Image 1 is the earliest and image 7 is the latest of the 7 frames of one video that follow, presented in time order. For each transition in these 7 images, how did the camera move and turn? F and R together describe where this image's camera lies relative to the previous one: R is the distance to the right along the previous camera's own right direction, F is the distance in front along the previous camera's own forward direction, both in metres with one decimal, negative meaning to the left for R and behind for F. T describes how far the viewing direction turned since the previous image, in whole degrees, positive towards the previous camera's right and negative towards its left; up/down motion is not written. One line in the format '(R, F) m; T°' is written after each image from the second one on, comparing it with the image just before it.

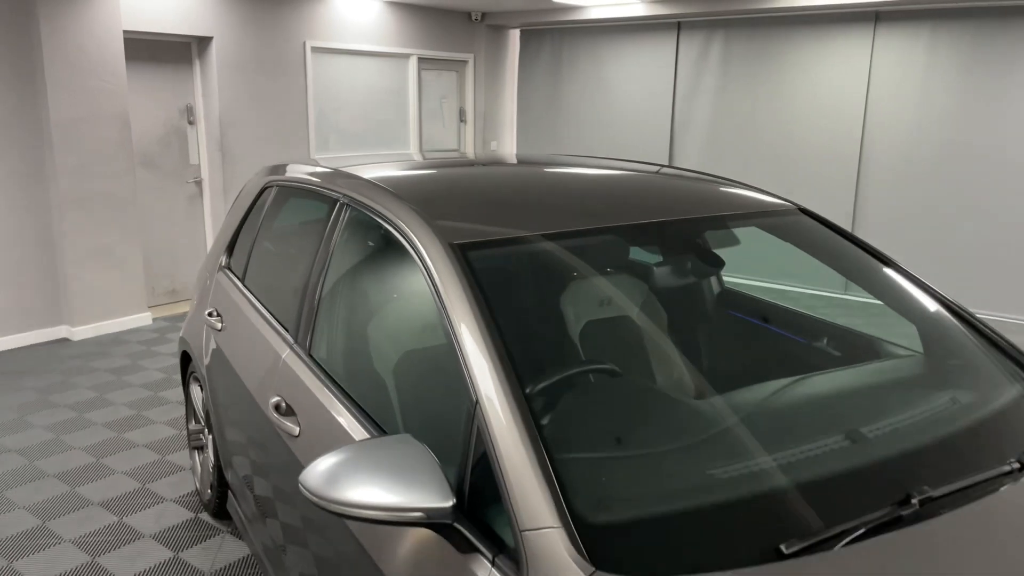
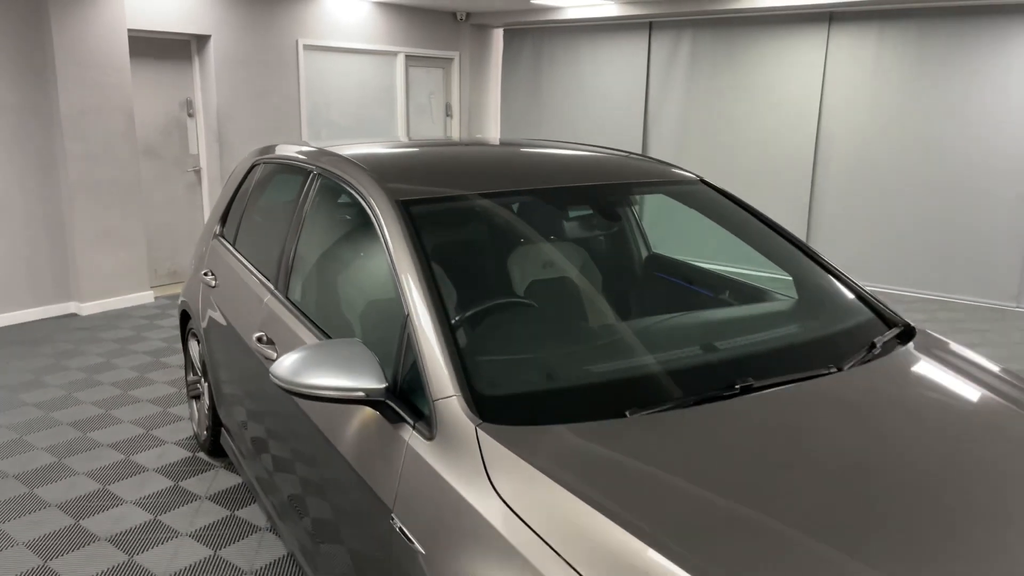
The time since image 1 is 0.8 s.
(+0.1, -0.3) m; 0°
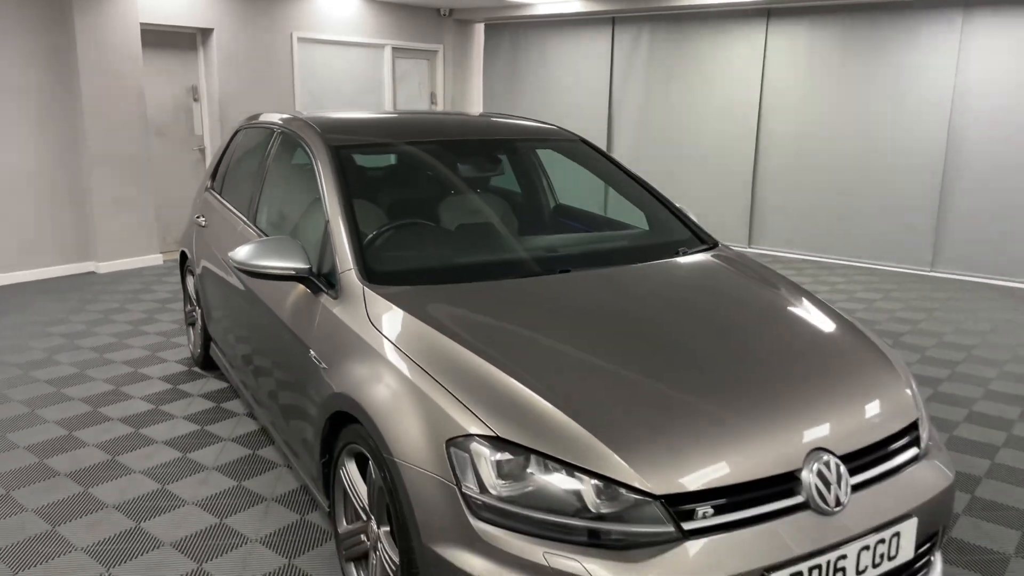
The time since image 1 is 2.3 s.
(+0.3, -0.6) m; -1°
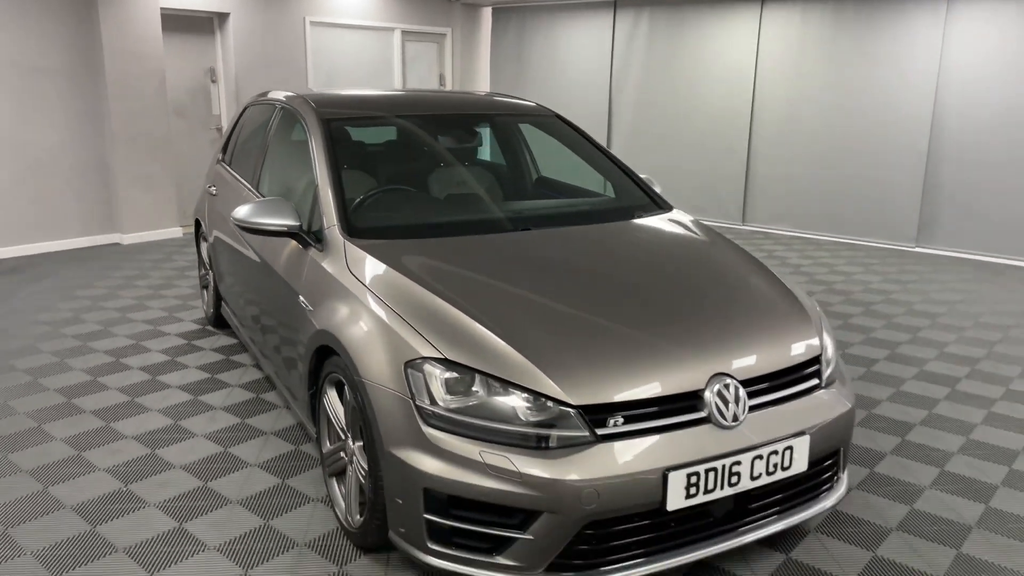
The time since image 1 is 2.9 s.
(+0.2, -0.3) m; -2°
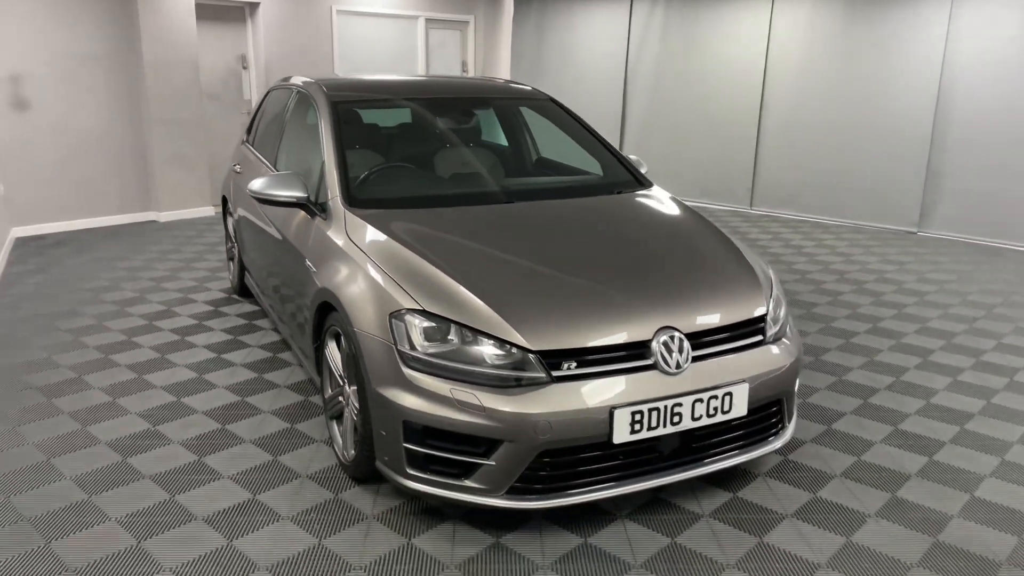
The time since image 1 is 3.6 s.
(+0.2, -0.2) m; -2°
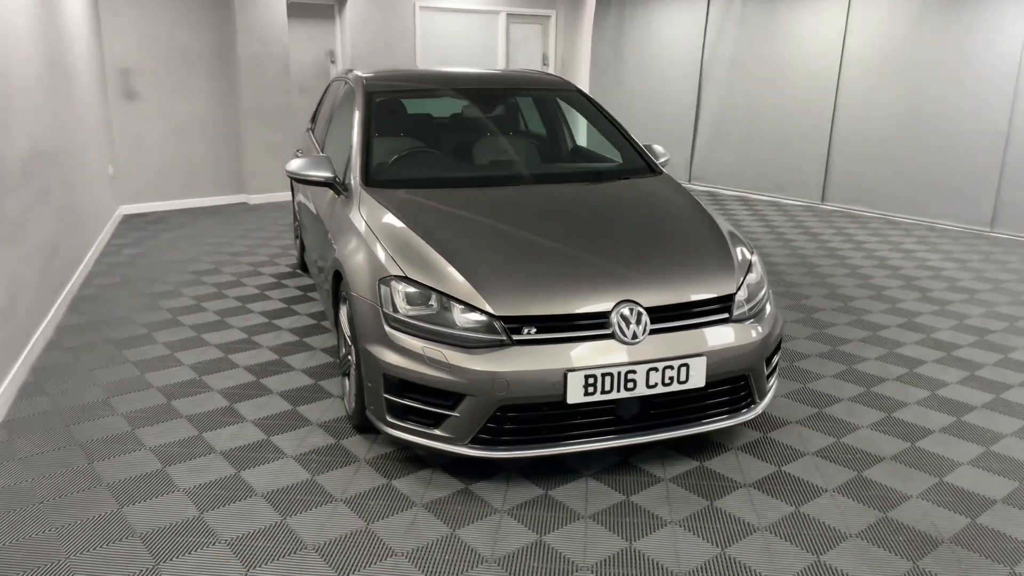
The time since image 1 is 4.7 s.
(+0.4, -0.2) m; -8°
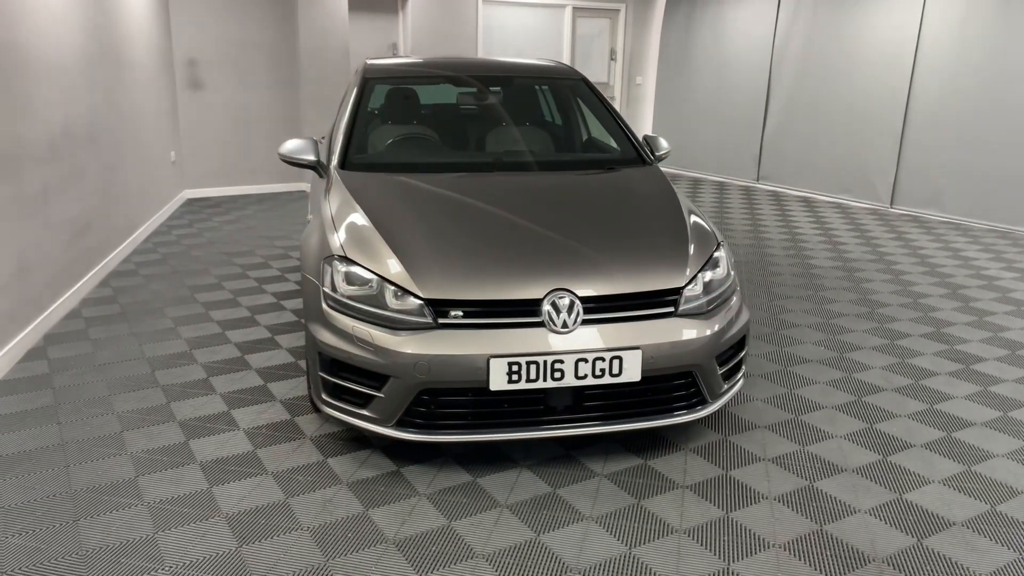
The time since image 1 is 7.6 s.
(+0.4, +0.1) m; -7°
